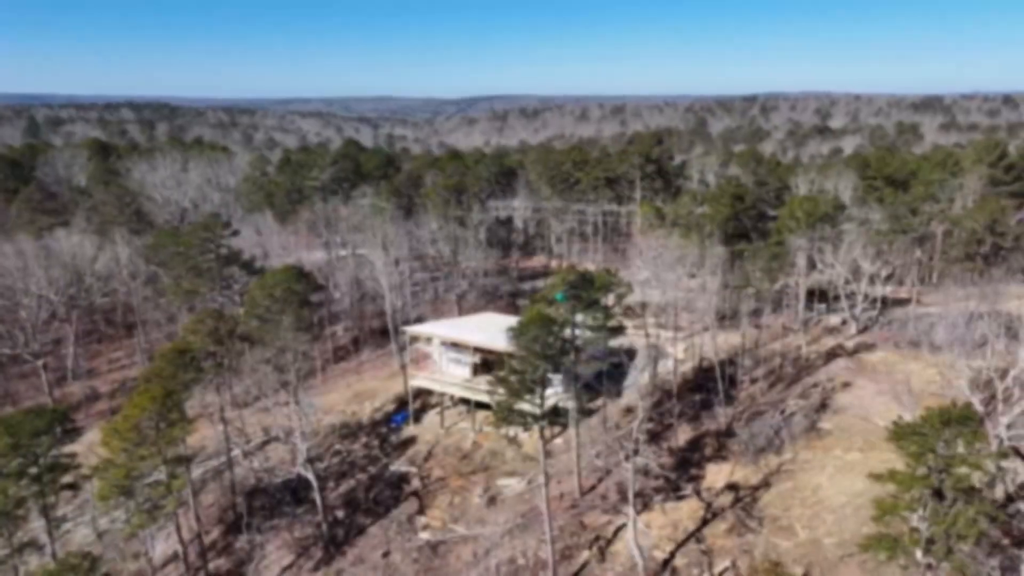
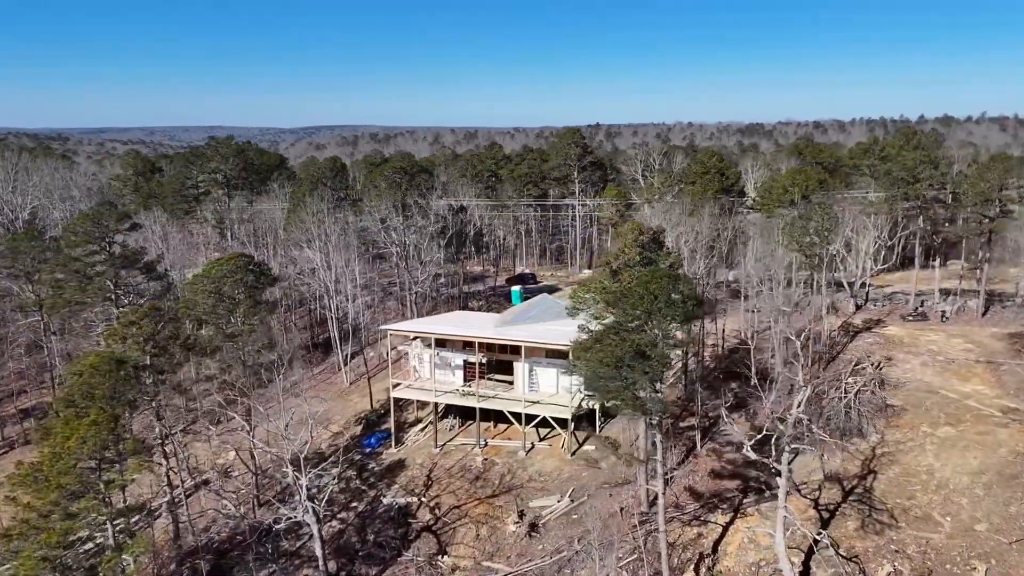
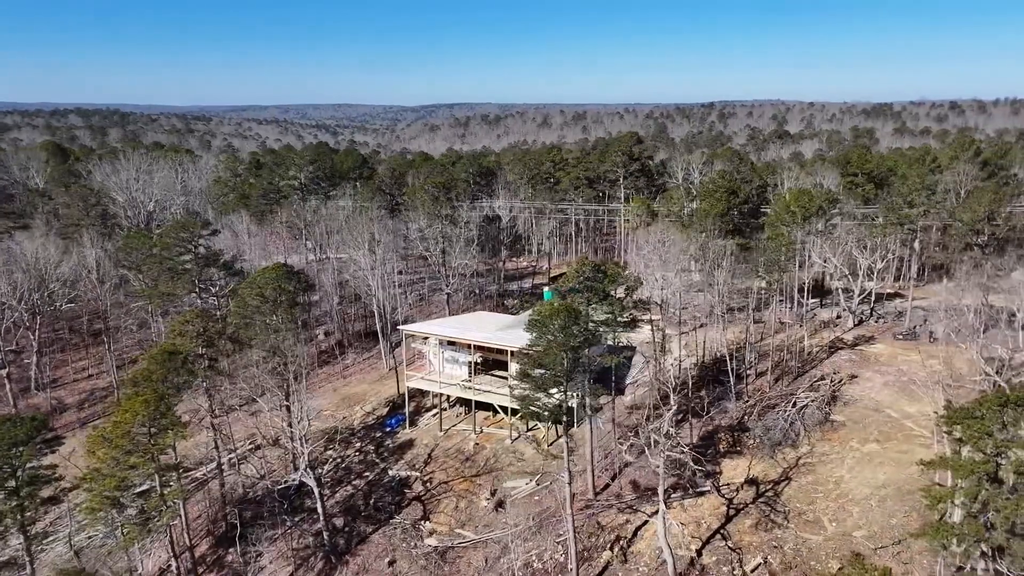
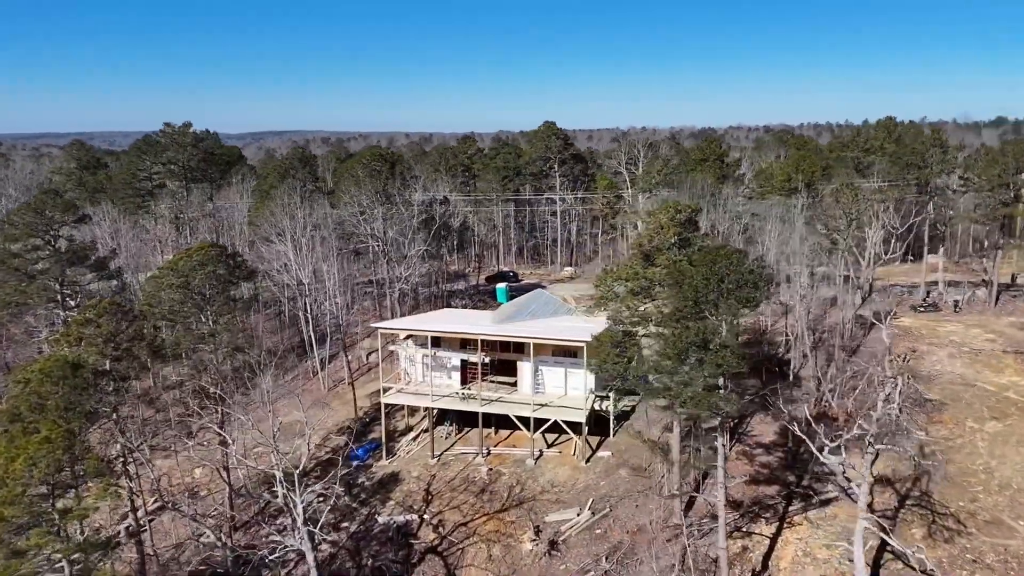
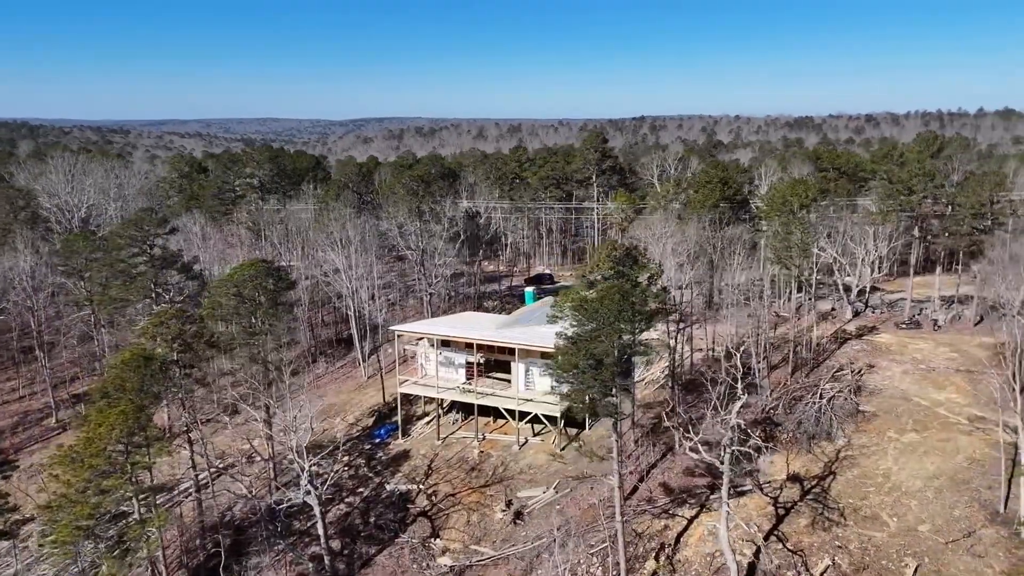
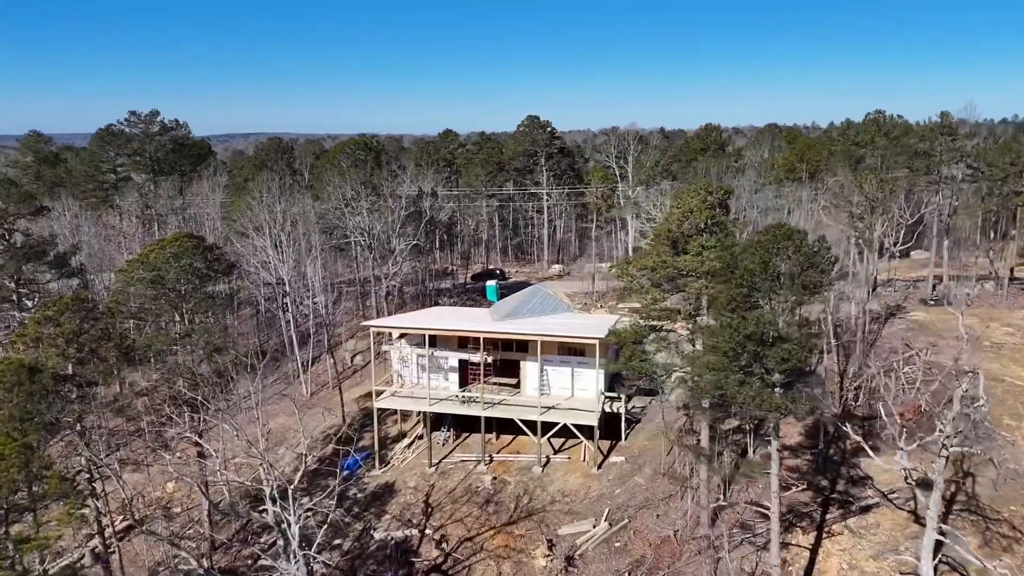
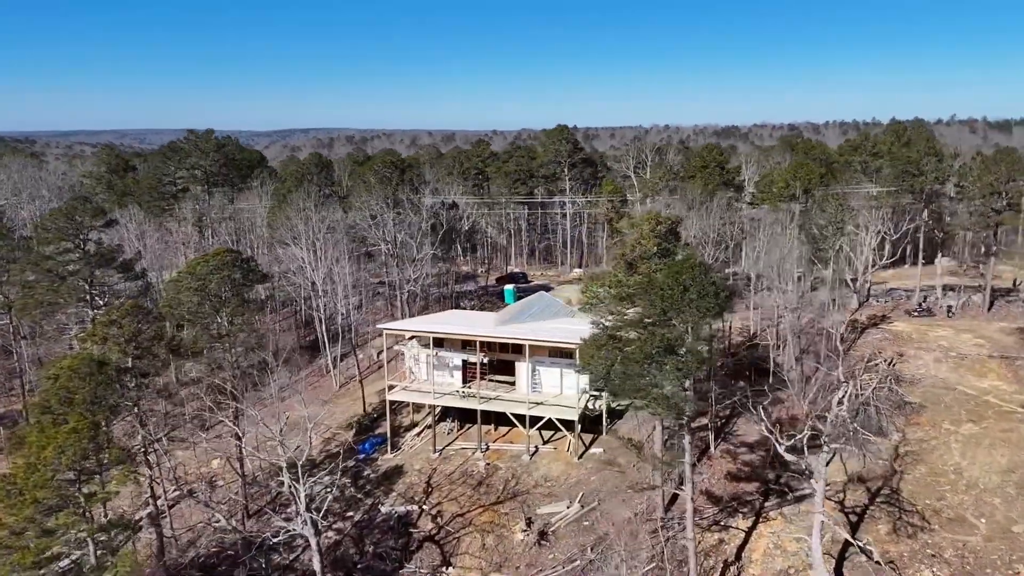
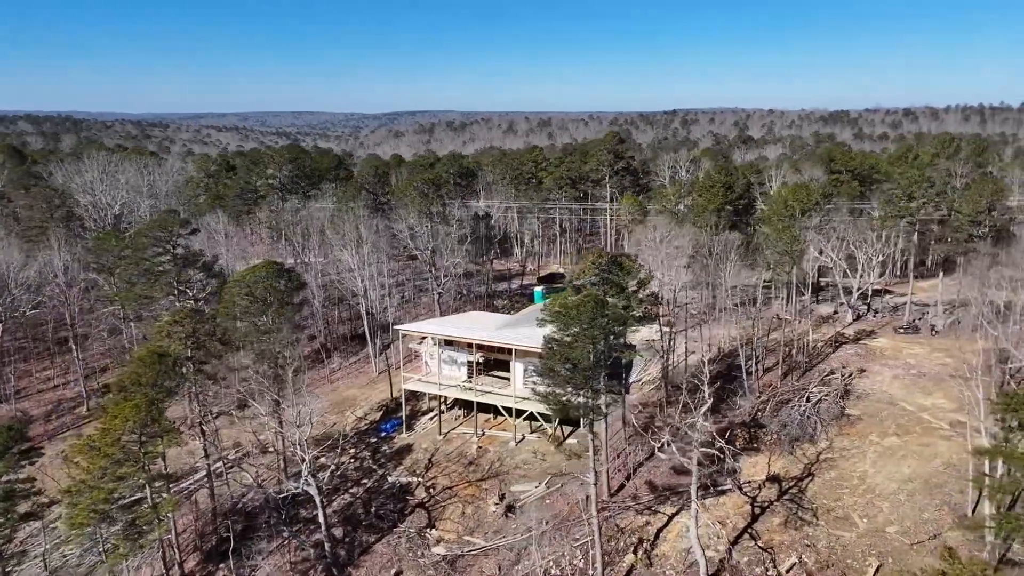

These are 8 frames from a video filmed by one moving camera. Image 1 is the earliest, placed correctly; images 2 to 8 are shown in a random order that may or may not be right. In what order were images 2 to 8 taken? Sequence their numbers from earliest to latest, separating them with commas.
3, 8, 5, 2, 7, 4, 6
